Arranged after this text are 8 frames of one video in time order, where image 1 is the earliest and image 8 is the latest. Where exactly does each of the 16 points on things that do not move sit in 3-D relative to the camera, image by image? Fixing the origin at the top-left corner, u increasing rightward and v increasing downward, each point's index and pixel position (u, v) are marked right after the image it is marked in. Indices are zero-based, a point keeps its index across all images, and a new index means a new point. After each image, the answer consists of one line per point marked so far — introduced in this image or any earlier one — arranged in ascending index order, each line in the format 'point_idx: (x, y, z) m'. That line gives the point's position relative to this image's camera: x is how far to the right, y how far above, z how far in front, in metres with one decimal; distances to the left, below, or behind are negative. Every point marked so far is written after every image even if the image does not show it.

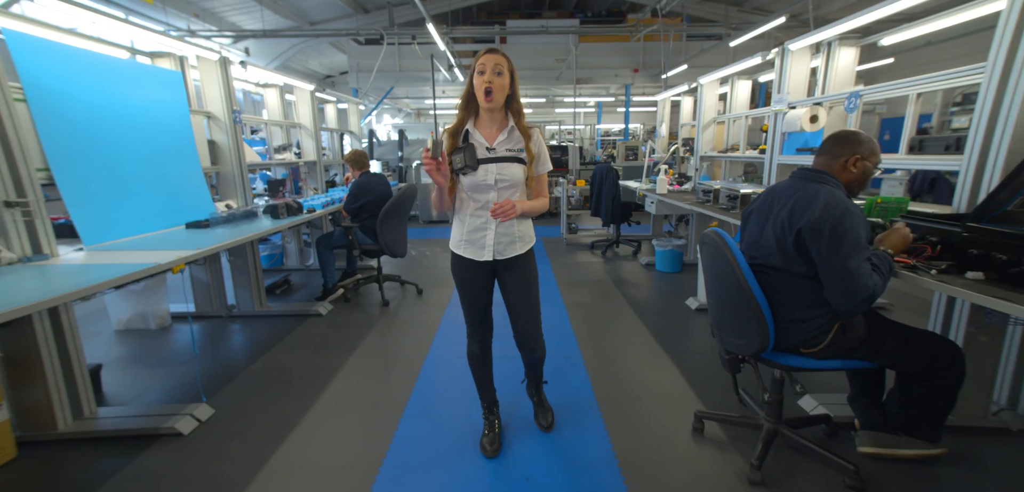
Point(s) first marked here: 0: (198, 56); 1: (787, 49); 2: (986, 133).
0: (-2.2, +1.3, +3.0) m
1: (+1.9, +1.4, +3.0) m
2: (+1.7, +0.4, +1.5) m
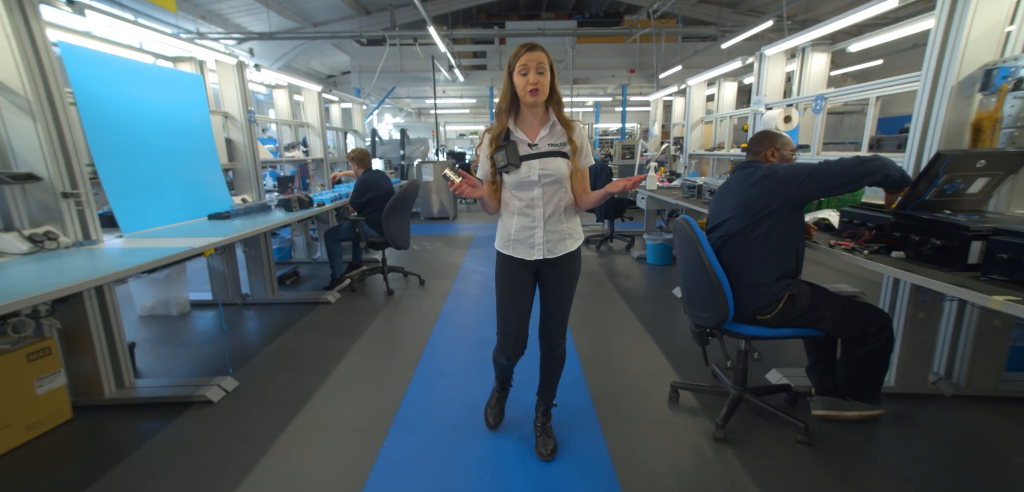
0: (-2.2, +1.4, +3.2) m
1: (+1.9, +1.4, +3.2) m
2: (+1.7, +0.5, +1.8) m
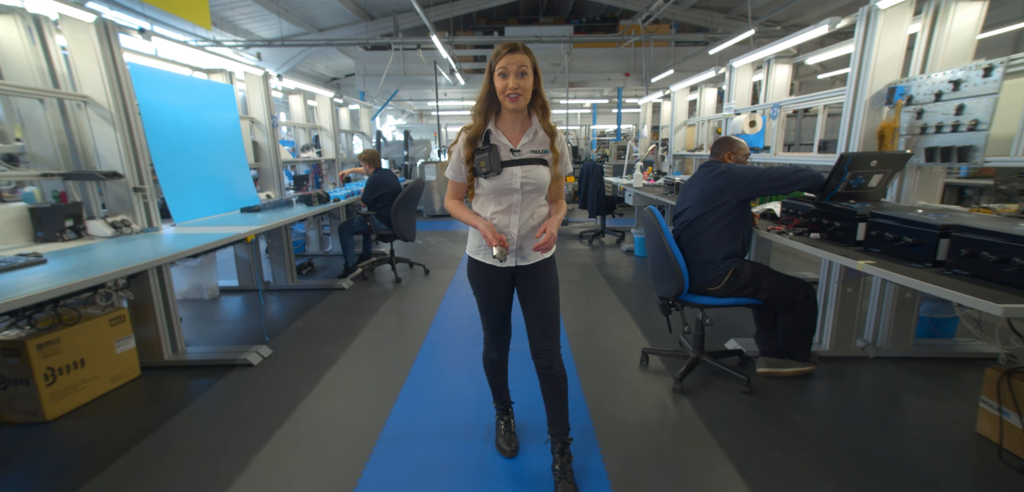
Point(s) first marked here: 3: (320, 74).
0: (-2.2, +1.5, +3.6) m
1: (+1.9, +1.5, +3.6) m
2: (+1.7, +0.5, +2.1) m
3: (-5.2, +4.6, +11.5) m
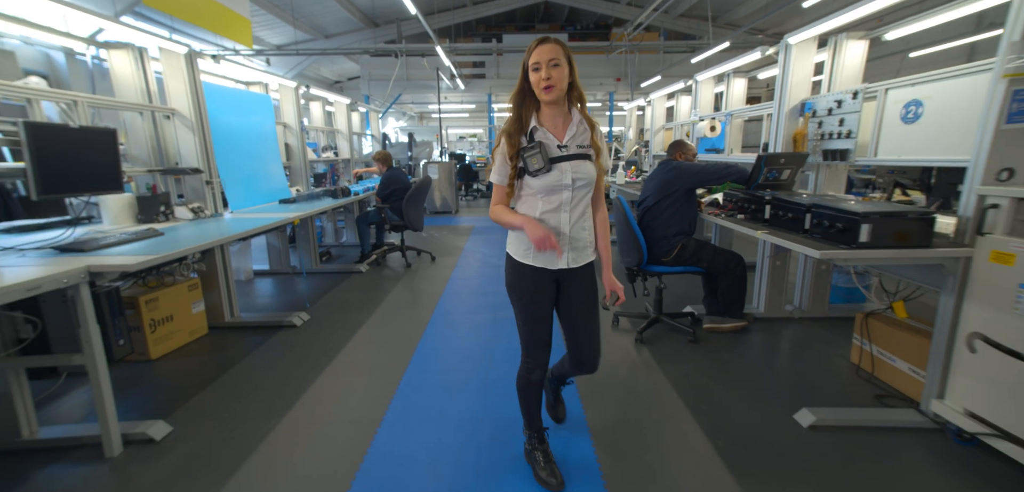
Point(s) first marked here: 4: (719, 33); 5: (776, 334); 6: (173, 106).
0: (-2.3, +1.6, +4.1) m
1: (+1.8, +1.6, +4.2) m
2: (+1.7, +0.7, +2.7) m
3: (-5.3, +4.7, +12.0) m
4: (+4.7, +4.8, +9.7) m
5: (+1.7, -0.6, +2.7) m
6: (-2.1, +0.9, +2.6) m
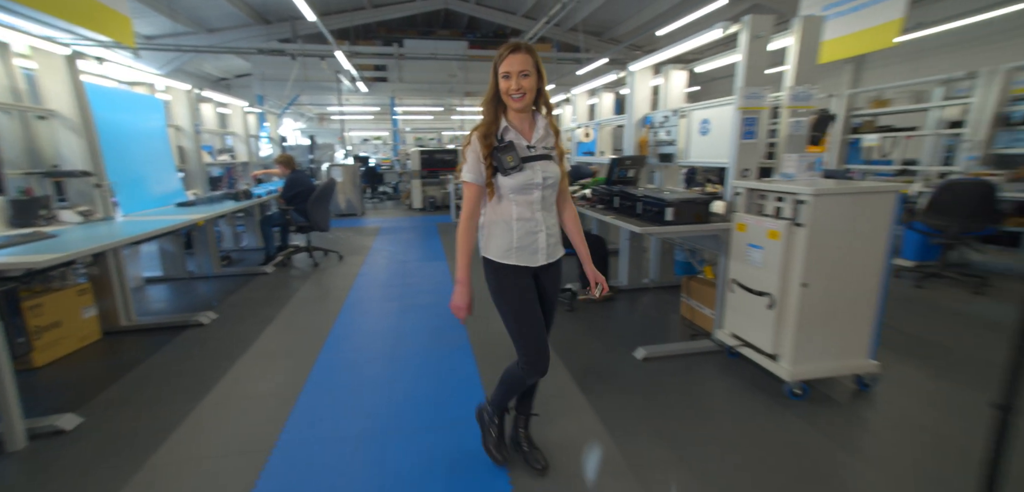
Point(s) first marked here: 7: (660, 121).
0: (-3.3, +1.5, +4.0) m
1: (+0.7, +1.7, +4.9) m
2: (+0.9, +0.8, +3.4) m
3: (-7.9, +4.5, +11.1) m
4: (+2.3, +5.0, +10.9) m
5: (+1.0, -0.4, +3.4) m
6: (-2.8, +0.8, +2.6) m
7: (+1.1, +0.9, +3.1) m
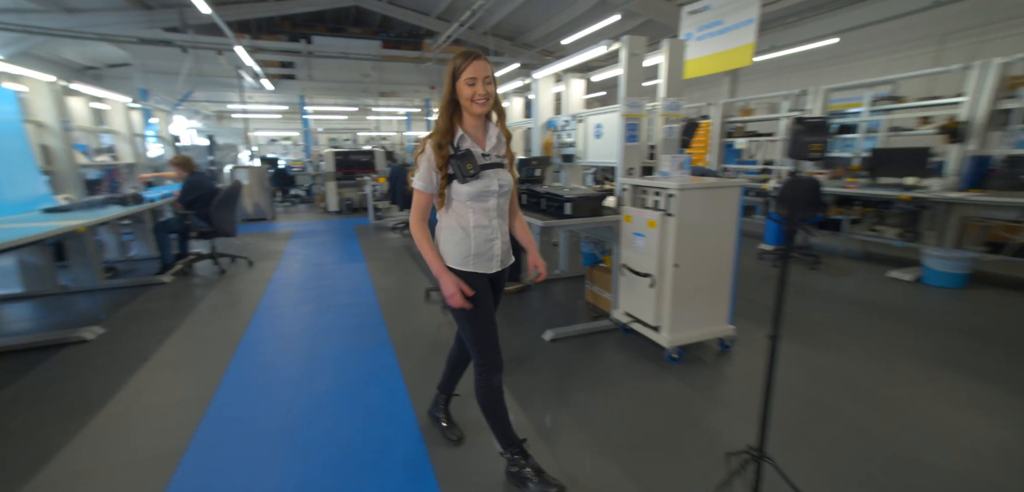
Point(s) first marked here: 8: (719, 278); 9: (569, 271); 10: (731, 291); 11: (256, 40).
0: (-4.0, +1.4, +3.5) m
1: (-0.3, +1.8, +5.1) m
2: (+0.2, +0.8, +3.7) m
3: (-10.0, +4.1, +9.7) m
4: (+0.1, +5.1, +11.2) m
5: (+0.3, -0.4, +3.7) m
6: (-3.3, +0.7, +2.2) m
7: (+0.4, +1.0, +3.4) m
8: (+1.1, -0.2, +2.2) m
9: (+0.5, -0.2, +4.0) m
10: (+1.2, -0.2, +2.2) m
11: (-5.1, +4.1, +8.5) m
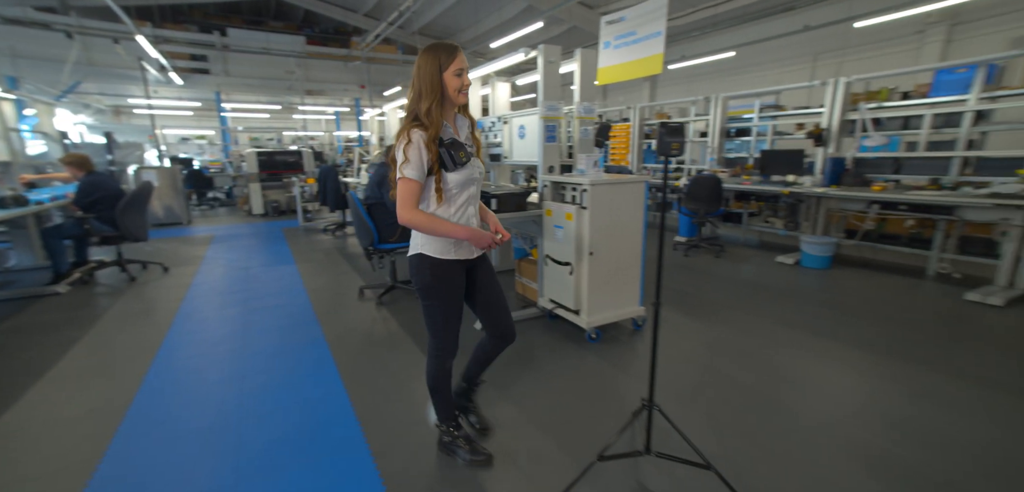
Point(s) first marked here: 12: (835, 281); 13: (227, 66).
0: (-4.6, +1.3, +3.1) m
1: (-1.1, +1.8, +5.1) m
2: (-0.4, +0.9, +3.8) m
3: (-11.4, +3.9, +8.4) m
4: (-1.7, +5.1, +11.3) m
5: (-0.3, -0.4, +3.8) m
6: (-3.6, +0.7, +1.9) m
7: (-0.2, +1.0, +3.5) m
8: (+0.7, -0.1, +2.5) m
9: (-0.1, -0.2, +4.1) m
10: (+0.8, -0.2, +2.5) m
11: (-6.4, +4.0, +7.9) m
12: (+2.7, -0.3, +3.6) m
13: (-6.3, +4.0, +9.3) m
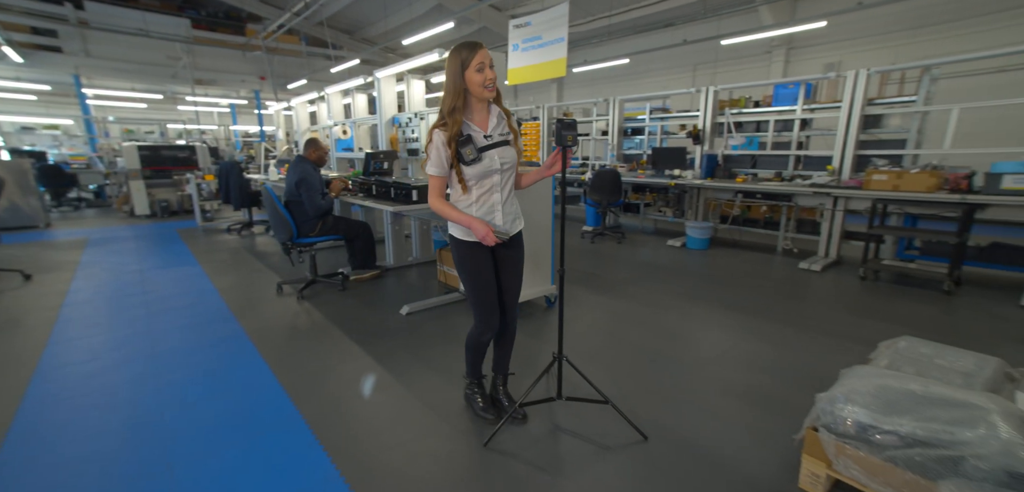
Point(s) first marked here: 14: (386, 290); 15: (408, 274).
0: (-5.2, +1.2, +2.3) m
1: (-2.1, +1.8, +5.0) m
2: (-1.2, +0.9, +3.8) m
3: (-12.9, +3.5, +6.2) m
4: (-4.0, +5.1, +10.9) m
5: (-1.0, -0.3, +3.9) m
6: (-4.0, +0.6, +1.3) m
7: (-0.9, +1.1, +3.6) m
8: (+0.2, 0.0, +2.7) m
9: (-0.9, -0.1, +4.2) m
10: (+0.3, -0.1, +2.8) m
11: (-8.0, +3.8, +6.7) m
12: (+2.0, -0.1, +4.2) m
13: (-8.1, +3.8, +8.1) m
14: (-1.0, -0.4, +3.4) m
15: (-1.0, -0.3, +3.9) m
